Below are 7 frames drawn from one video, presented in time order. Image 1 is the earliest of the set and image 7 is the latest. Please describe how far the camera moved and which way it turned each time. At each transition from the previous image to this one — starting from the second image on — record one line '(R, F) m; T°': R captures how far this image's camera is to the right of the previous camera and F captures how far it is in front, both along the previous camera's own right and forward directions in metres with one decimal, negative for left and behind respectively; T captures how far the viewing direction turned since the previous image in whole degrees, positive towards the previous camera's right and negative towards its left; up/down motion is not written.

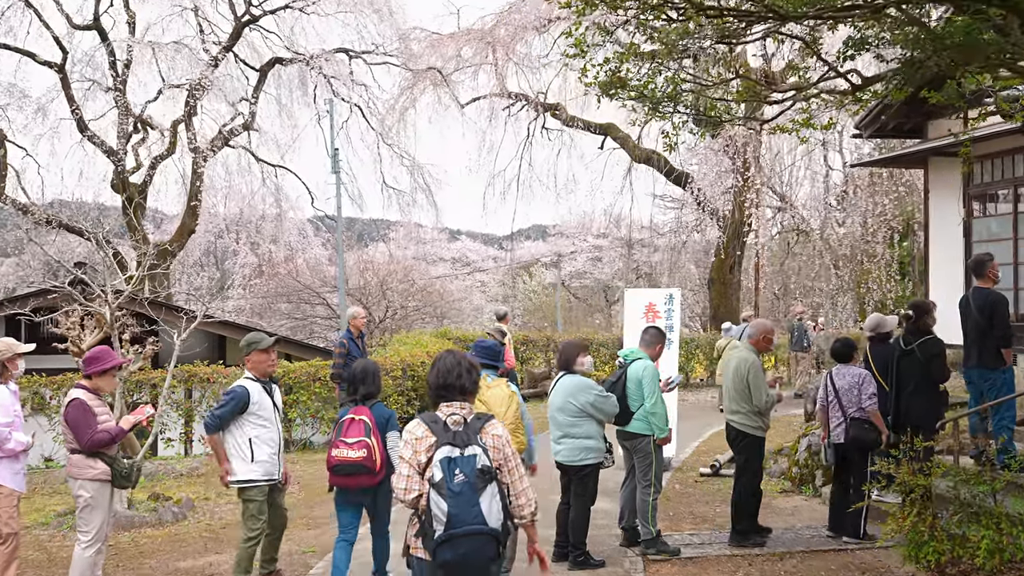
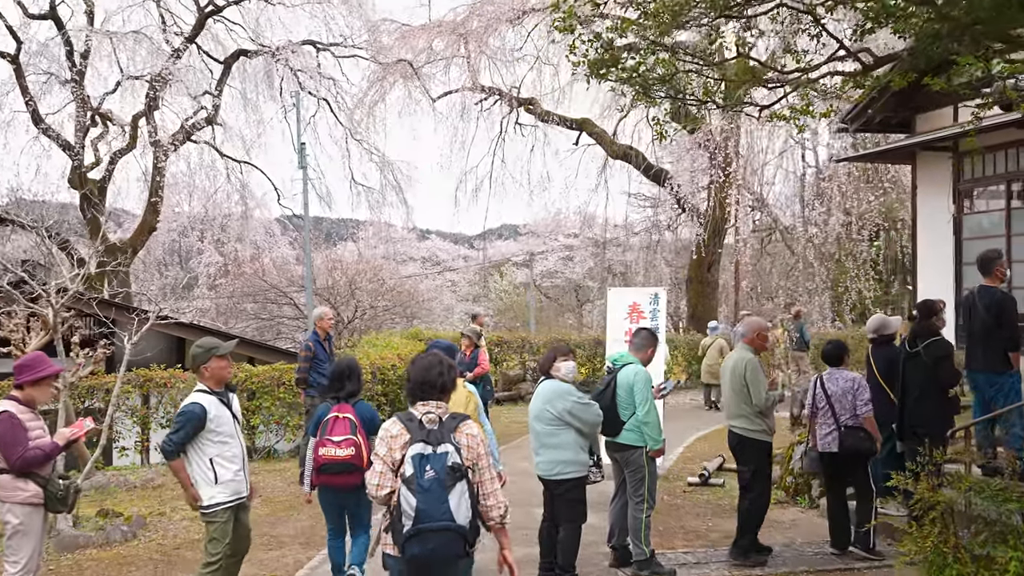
(-0.1, +0.4) m; +2°
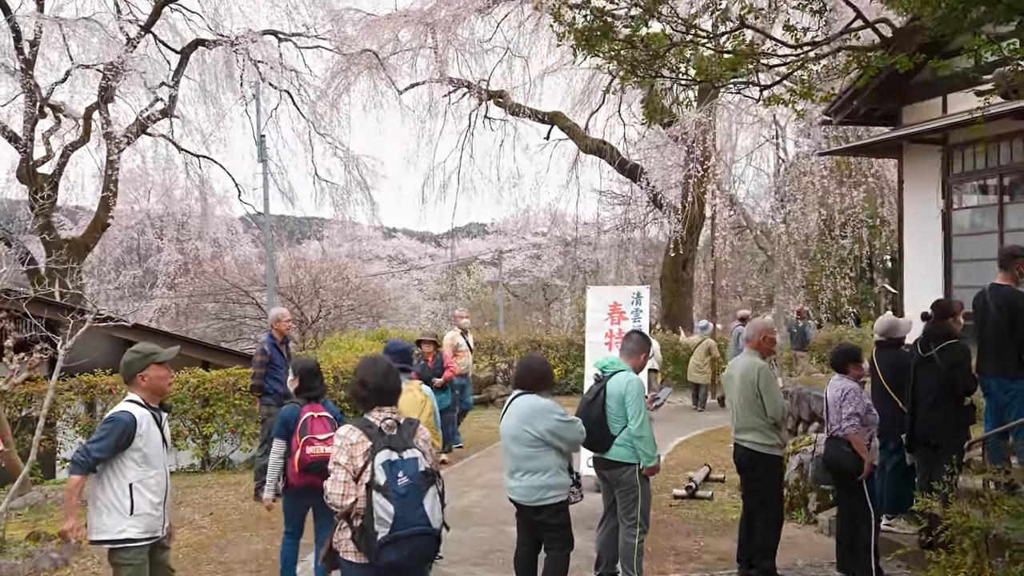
(0.0, +0.4) m; +2°
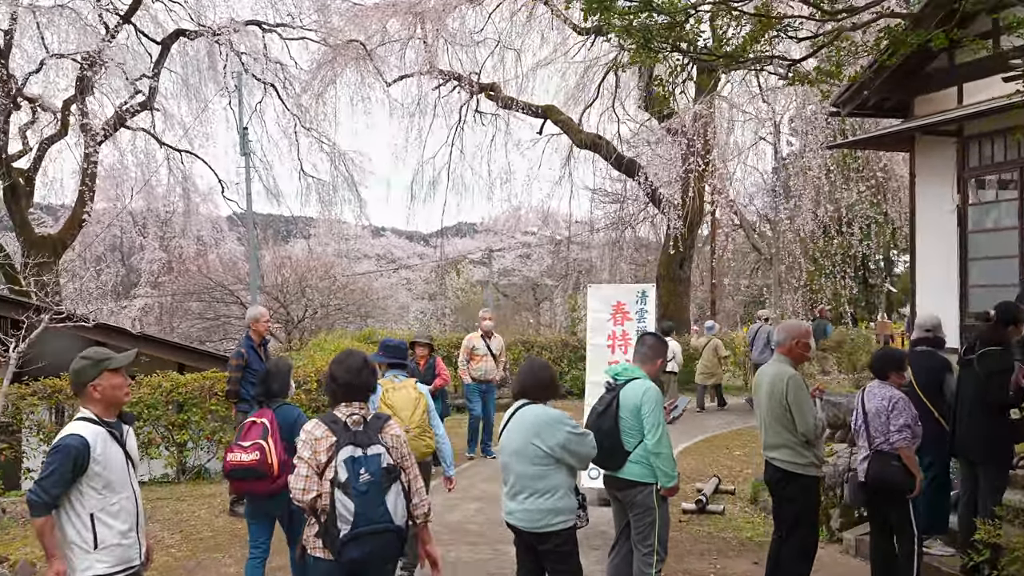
(0.0, +0.4) m; +1°
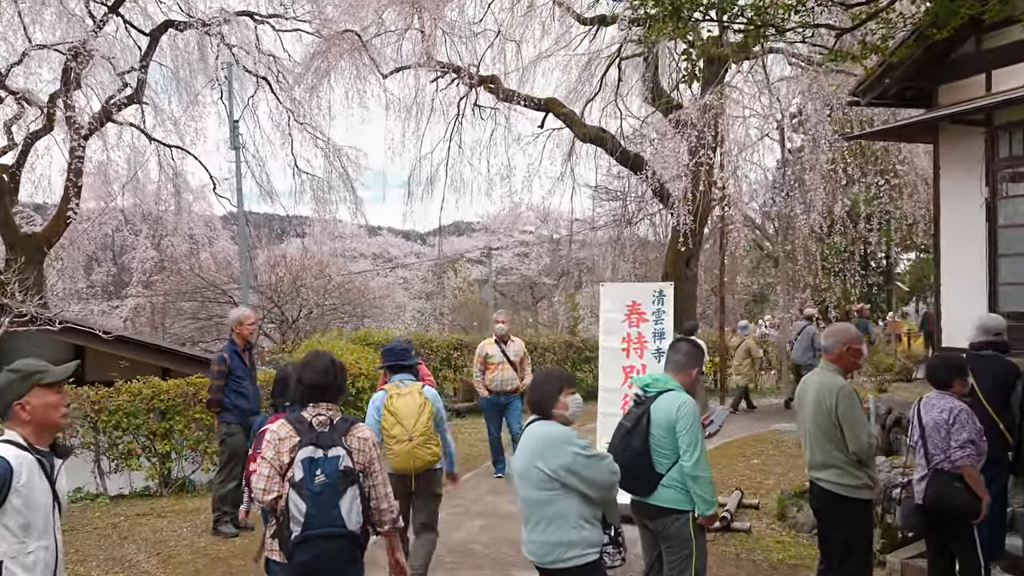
(-0.1, +0.4) m; 0°
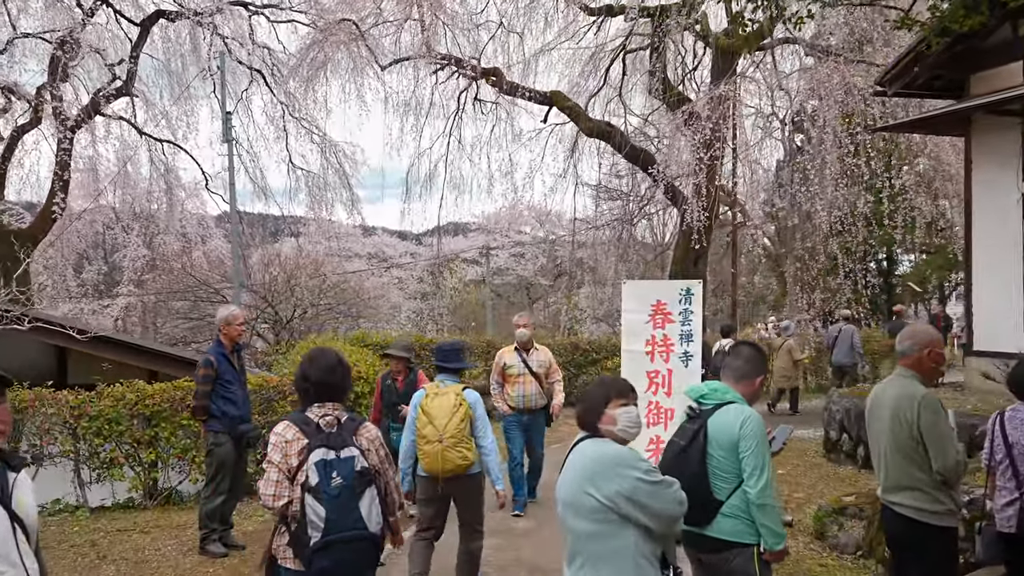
(-0.1, +0.4) m; 0°
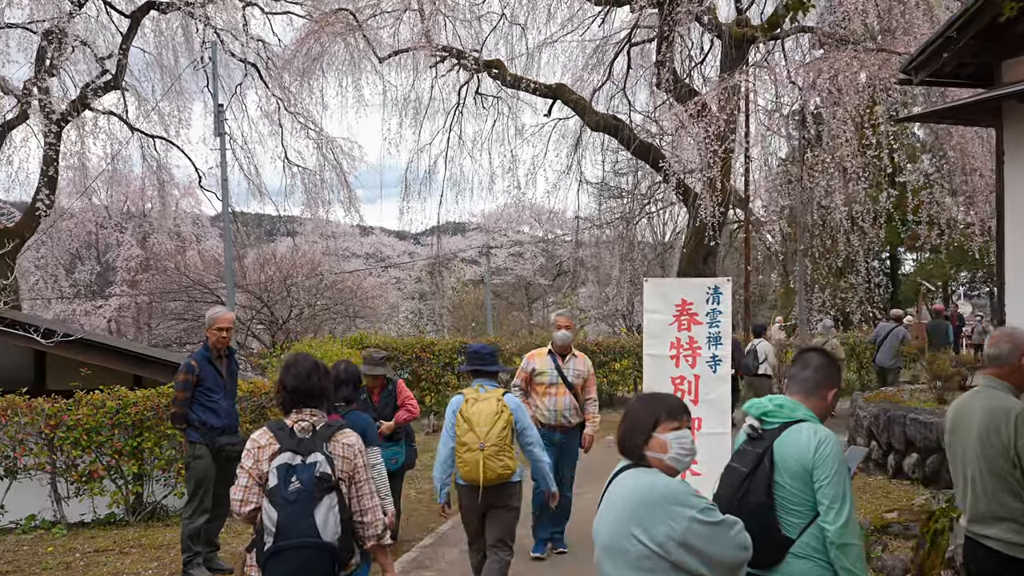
(-0.1, +0.4) m; 0°
